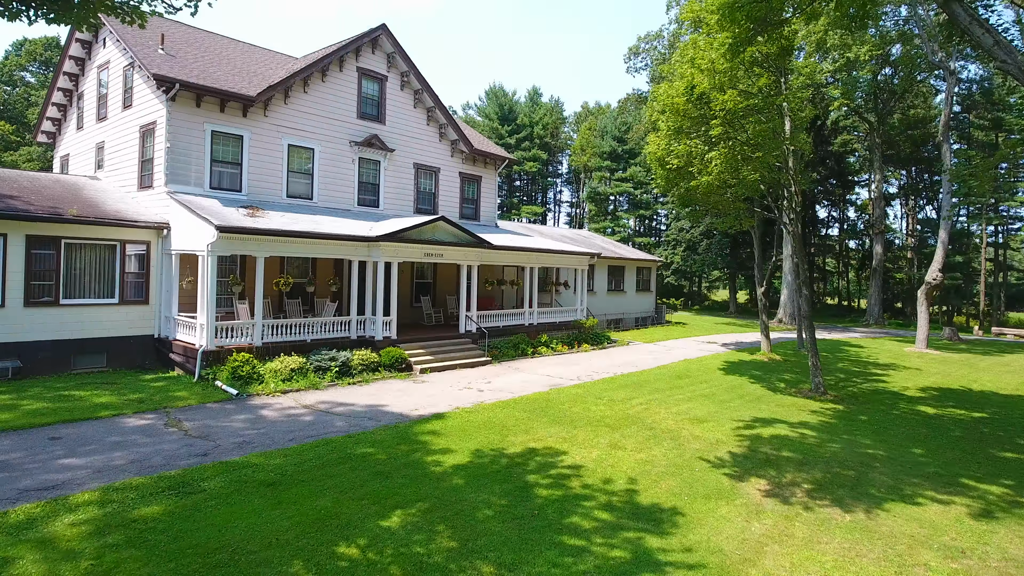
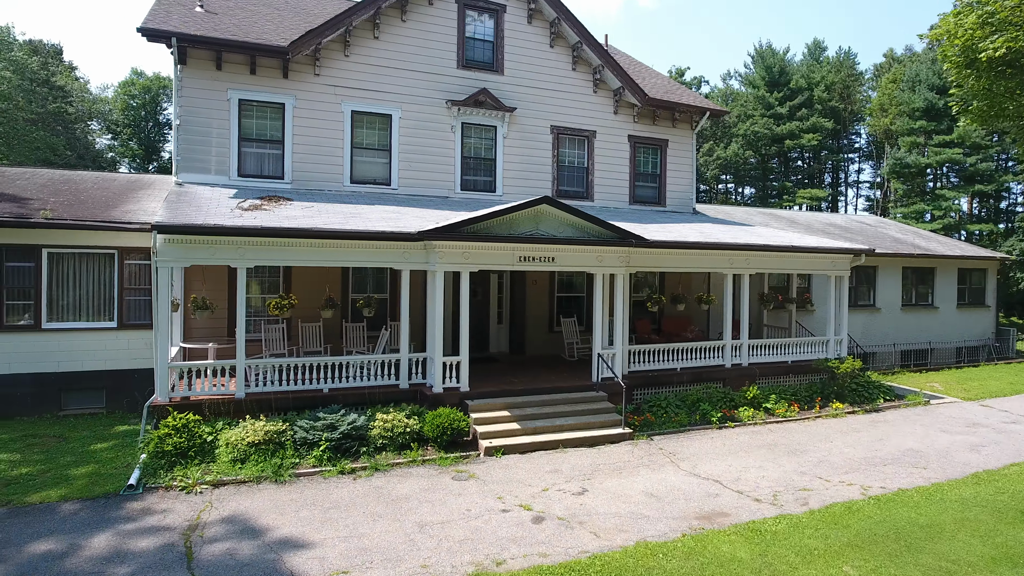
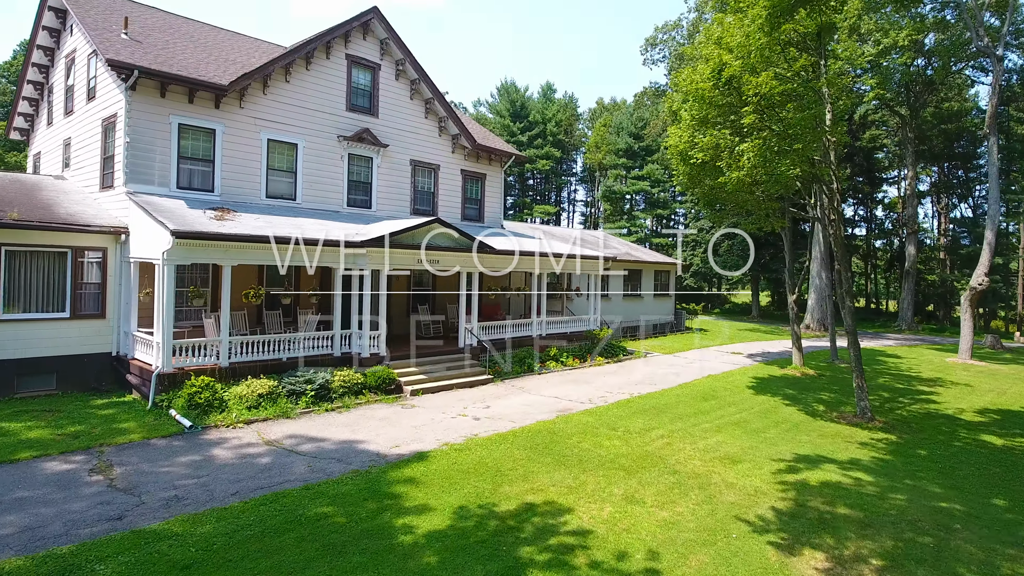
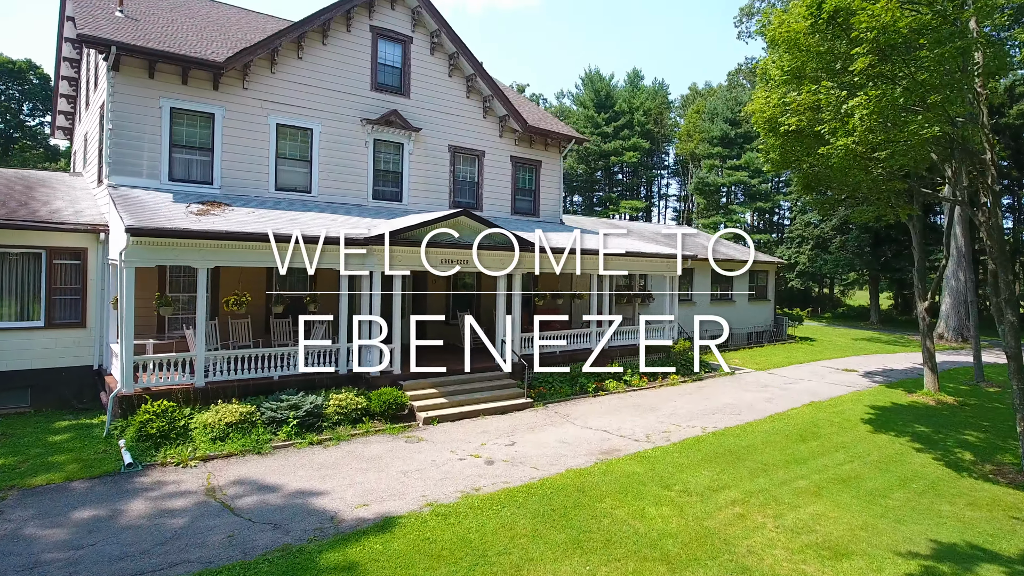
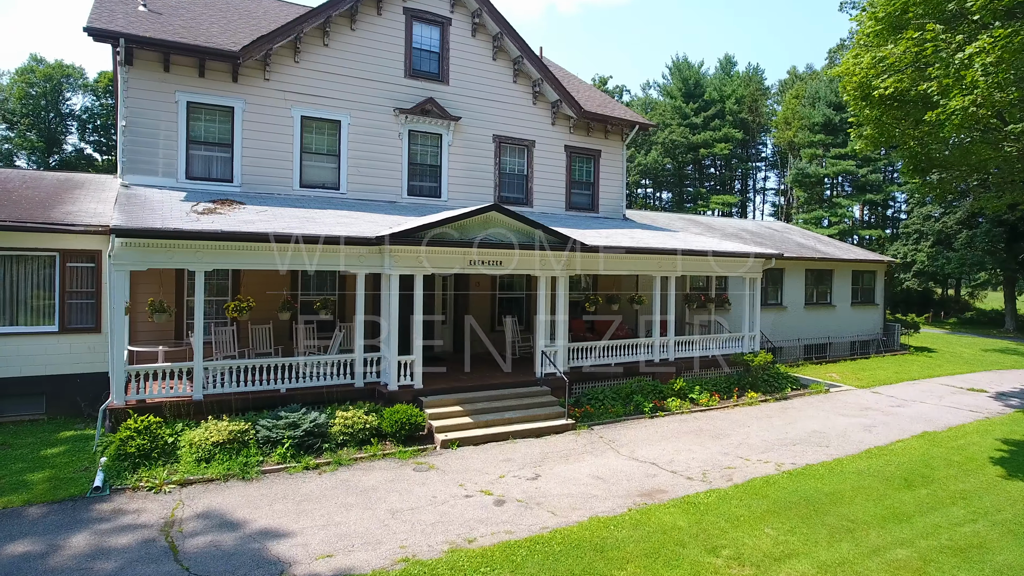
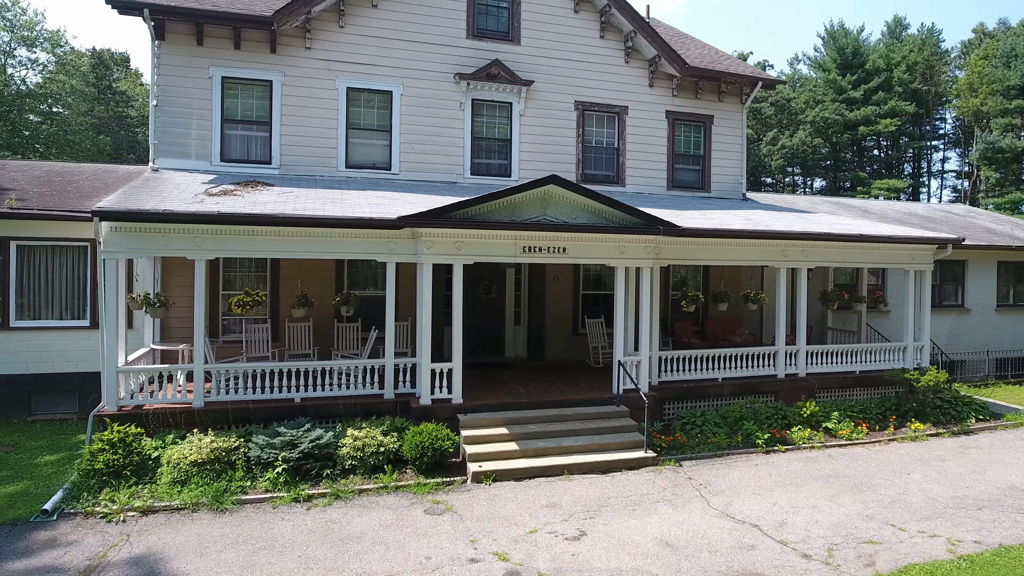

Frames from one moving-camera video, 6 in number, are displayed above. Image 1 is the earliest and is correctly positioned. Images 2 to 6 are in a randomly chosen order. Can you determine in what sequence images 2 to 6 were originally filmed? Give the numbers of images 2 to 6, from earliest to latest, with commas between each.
3, 4, 5, 2, 6
